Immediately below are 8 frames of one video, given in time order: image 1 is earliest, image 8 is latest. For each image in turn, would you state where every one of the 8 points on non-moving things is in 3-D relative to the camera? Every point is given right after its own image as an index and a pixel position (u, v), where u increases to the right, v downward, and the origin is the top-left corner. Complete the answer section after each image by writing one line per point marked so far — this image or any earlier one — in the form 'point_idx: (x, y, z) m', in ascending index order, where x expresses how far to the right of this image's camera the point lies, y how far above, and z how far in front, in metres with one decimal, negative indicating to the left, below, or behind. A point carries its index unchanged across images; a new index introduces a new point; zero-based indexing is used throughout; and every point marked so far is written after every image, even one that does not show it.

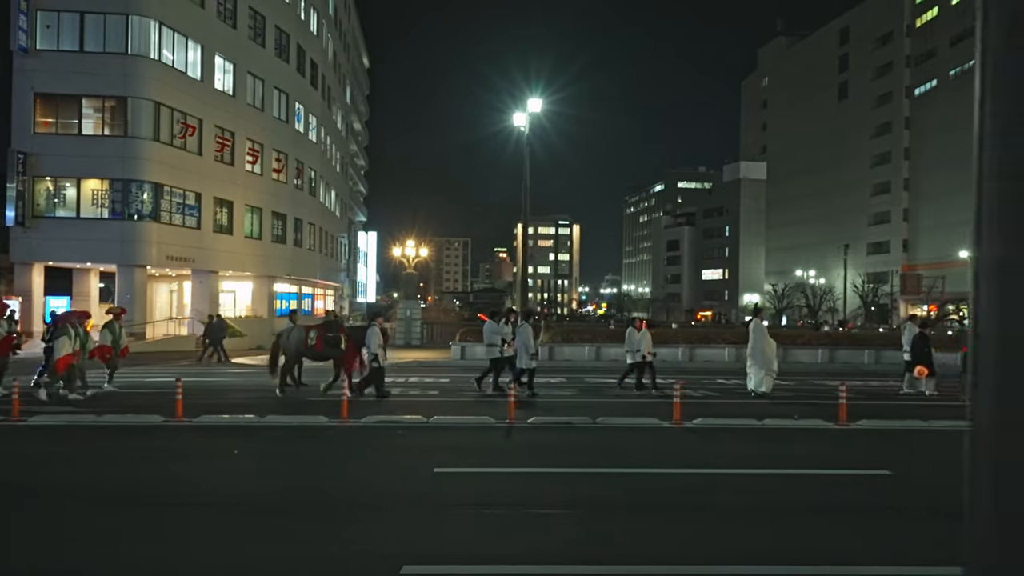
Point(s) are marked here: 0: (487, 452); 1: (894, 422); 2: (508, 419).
0: (-0.6, -2.3, +11.1) m
1: (+5.9, -2.3, +12.6) m
2: (-0.2, -2.1, +12.7) m
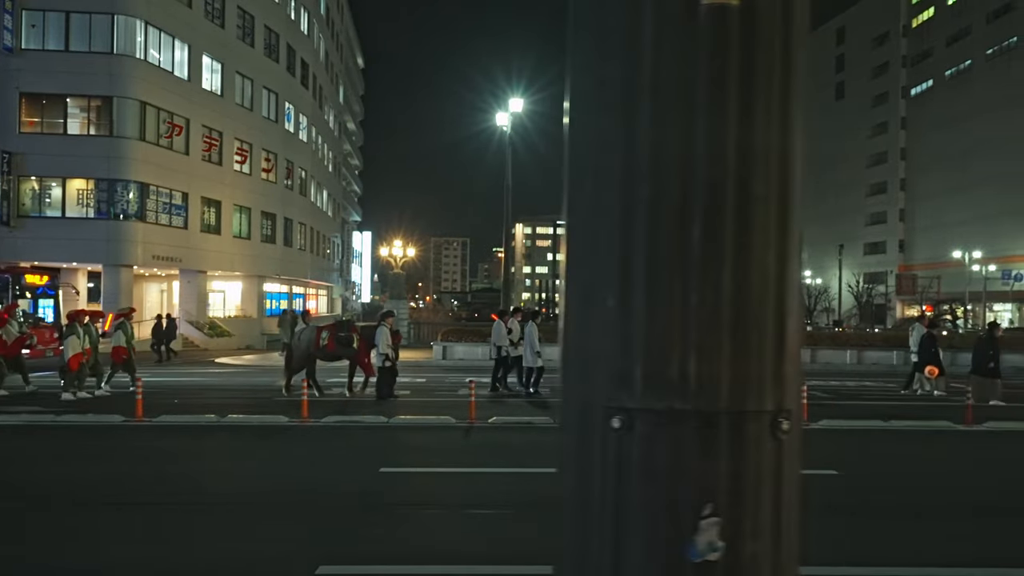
0: (-1.2, -2.3, +11.1) m
1: (+5.3, -2.2, +12.6) m
2: (-0.8, -2.1, +12.7) m
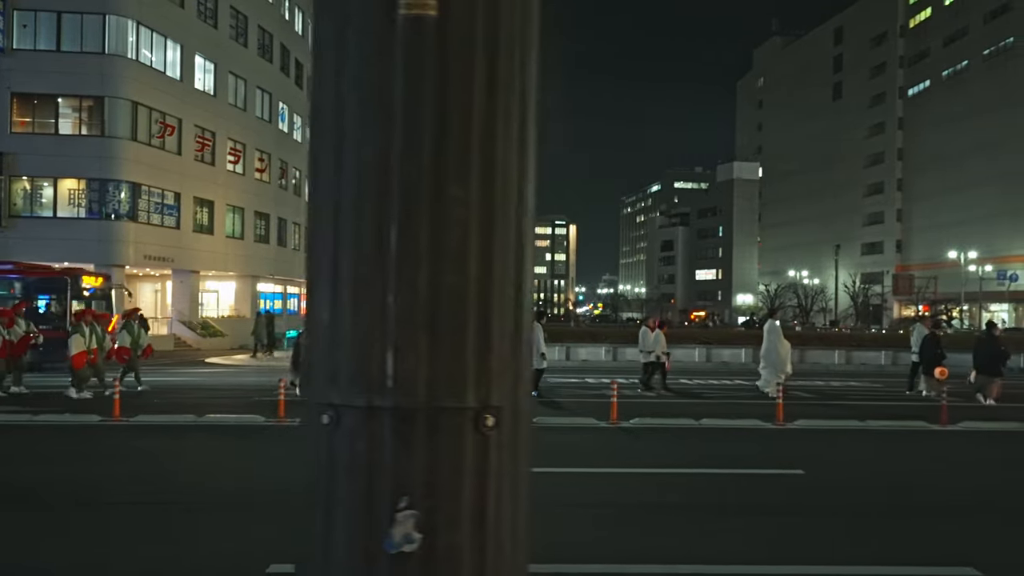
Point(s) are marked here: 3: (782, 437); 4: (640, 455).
0: (-1.6, -2.3, +11.1) m
1: (+4.9, -2.2, +12.6) m
2: (-1.2, -2.1, +12.7) m
3: (+3.9, -2.4, +11.9) m
4: (+1.7, -2.4, +11.1) m
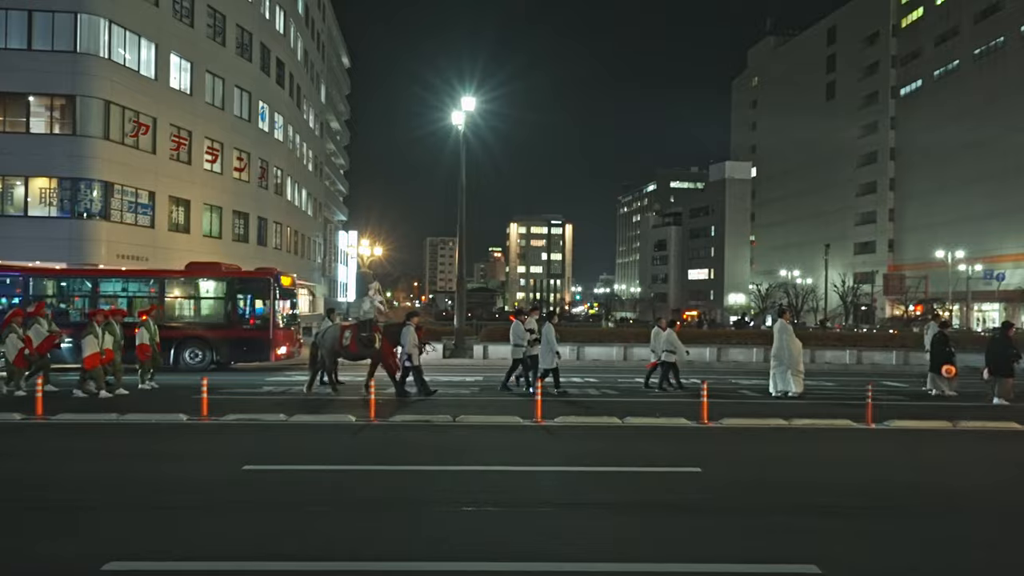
0: (-2.7, -2.3, +11.1) m
1: (+3.8, -2.2, +12.6) m
2: (-2.4, -2.1, +12.7) m
3: (+2.7, -2.3, +11.8) m
4: (+0.5, -2.3, +11.0) m
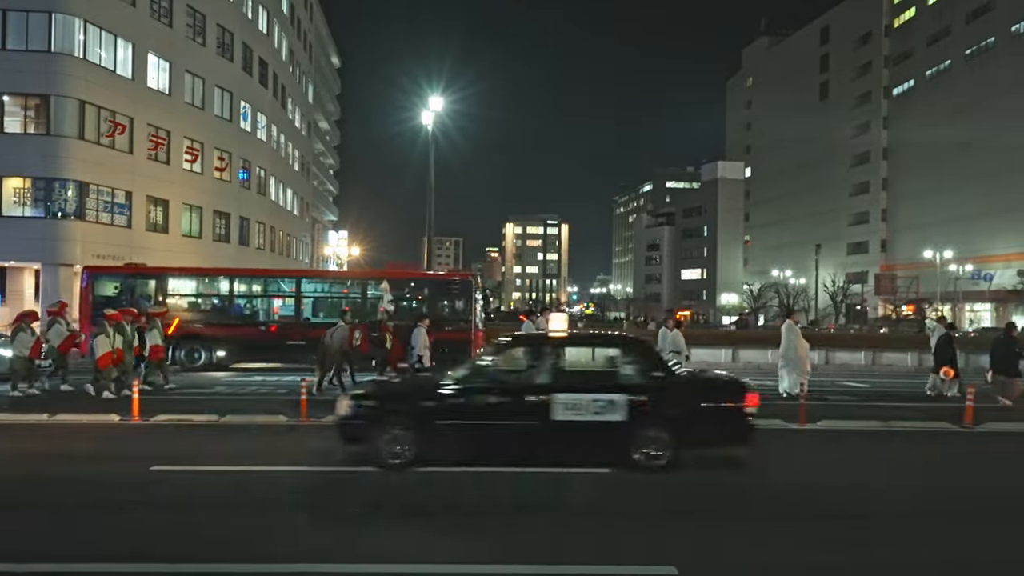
0: (-3.8, -2.3, +11.1) m
1: (+2.7, -2.2, +12.6) m
2: (-3.4, -2.1, +12.6) m
3: (+1.7, -2.3, +11.8) m
4: (-0.5, -2.4, +11.0) m
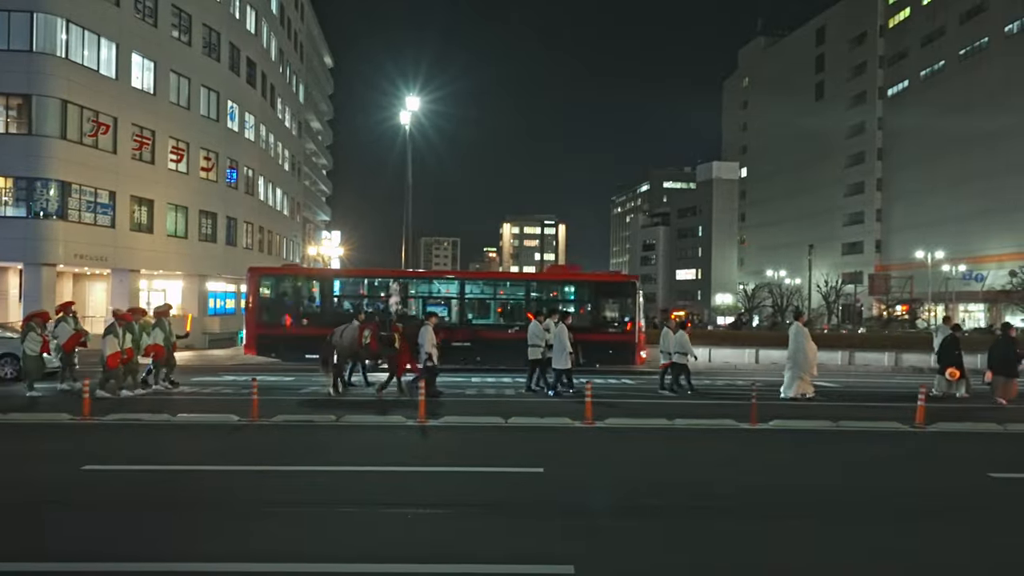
0: (-4.5, -2.3, +11.0) m
1: (+2.0, -2.2, +12.5) m
2: (-4.2, -2.1, +12.6) m
3: (+1.0, -2.3, +11.8) m
4: (-1.3, -2.3, +11.0) m
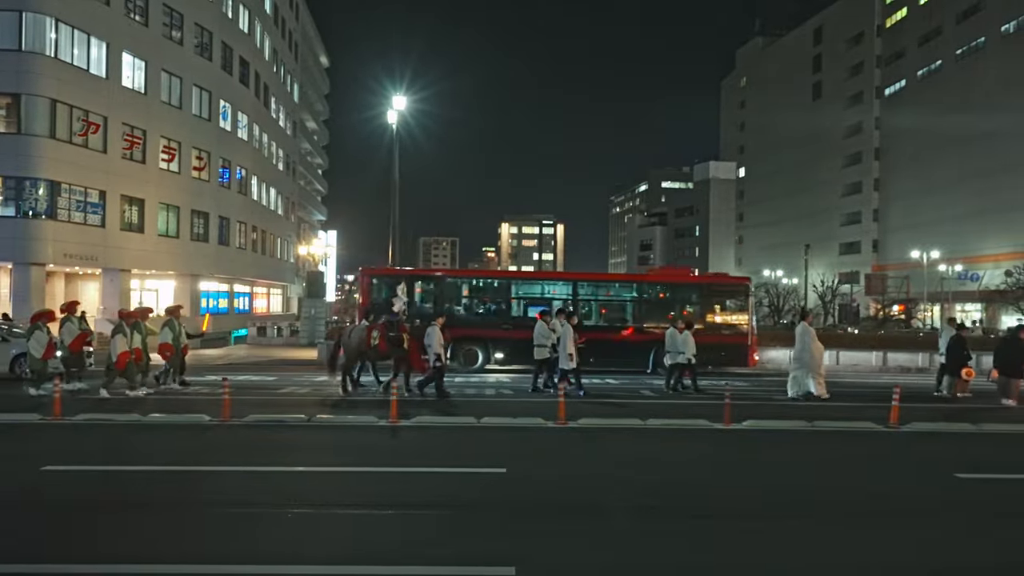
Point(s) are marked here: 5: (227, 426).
0: (-4.9, -2.3, +11.0) m
1: (+1.6, -2.2, +12.5) m
2: (-4.6, -2.1, +12.6) m
3: (+0.5, -2.3, +11.7) m
4: (-1.7, -2.3, +10.9) m
5: (-4.4, -2.1, +12.1) m
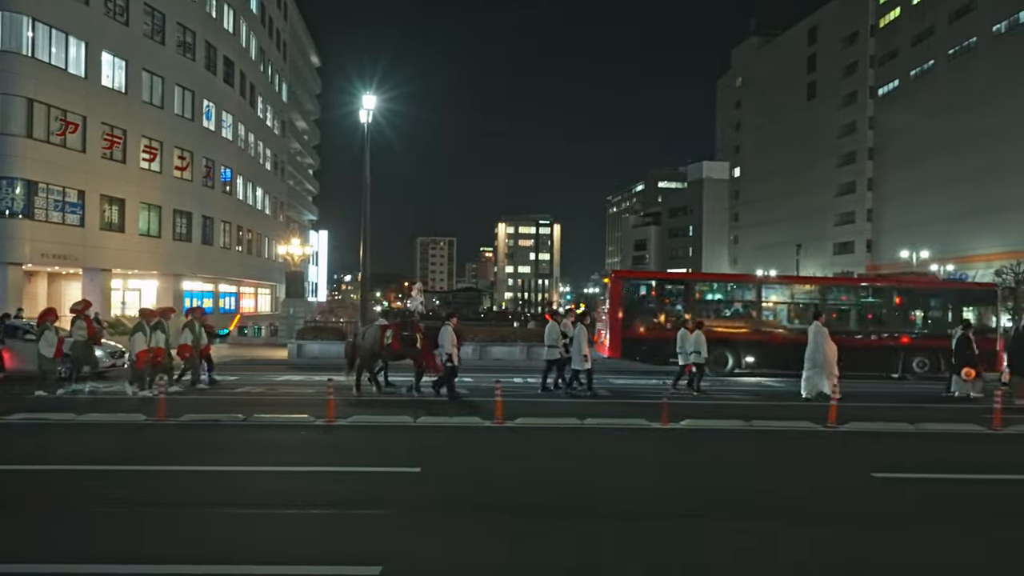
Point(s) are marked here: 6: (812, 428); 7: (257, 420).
0: (-5.9, -2.2, +10.9) m
1: (+0.6, -2.2, +12.4) m
2: (-5.5, -2.1, +12.5) m
3: (-0.4, -2.3, +11.7) m
4: (-2.6, -2.3, +10.9) m
5: (-5.4, -2.1, +12.0) m
6: (+4.8, -2.2, +12.4) m
7: (-4.1, -2.1, +12.5) m
